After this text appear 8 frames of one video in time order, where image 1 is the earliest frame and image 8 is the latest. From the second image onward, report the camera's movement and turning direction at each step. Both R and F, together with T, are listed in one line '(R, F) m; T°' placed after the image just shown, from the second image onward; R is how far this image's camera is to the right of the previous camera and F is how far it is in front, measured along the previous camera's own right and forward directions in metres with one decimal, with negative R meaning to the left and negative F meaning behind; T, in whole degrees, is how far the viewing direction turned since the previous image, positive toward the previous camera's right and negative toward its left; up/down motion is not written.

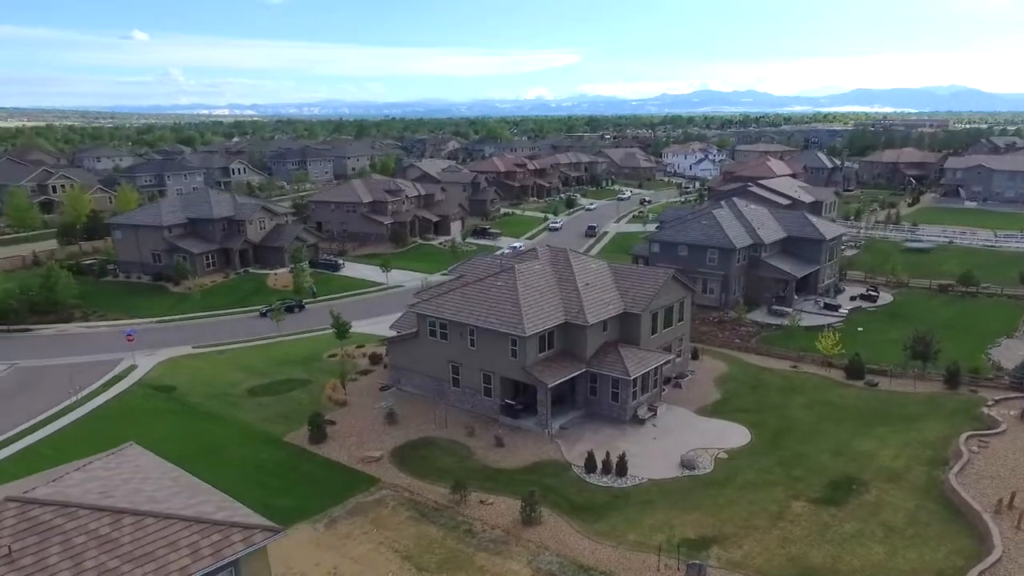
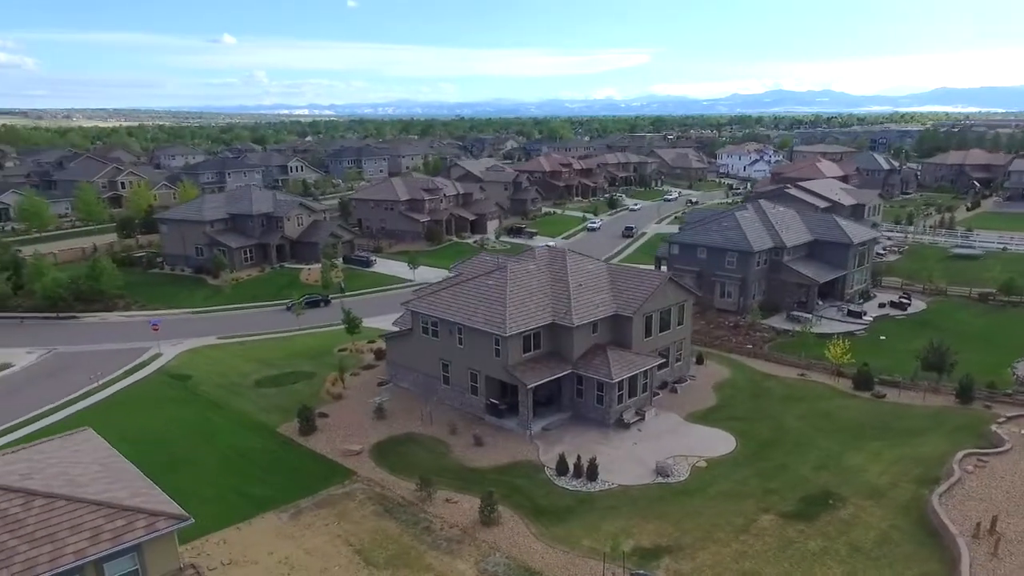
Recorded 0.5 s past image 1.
(+3.5, +0.3) m; -5°
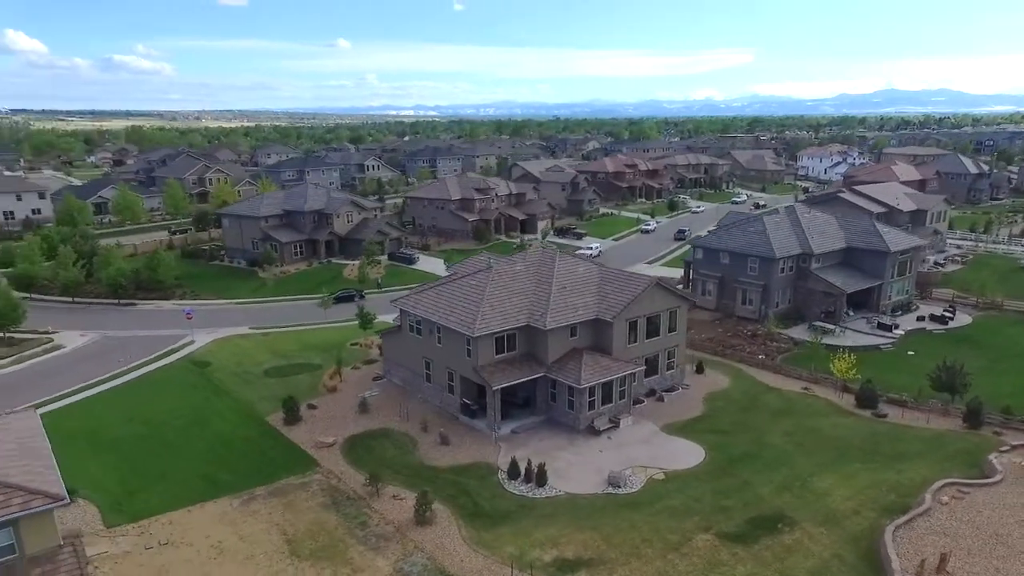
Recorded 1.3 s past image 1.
(+5.1, +0.7) m; -8°
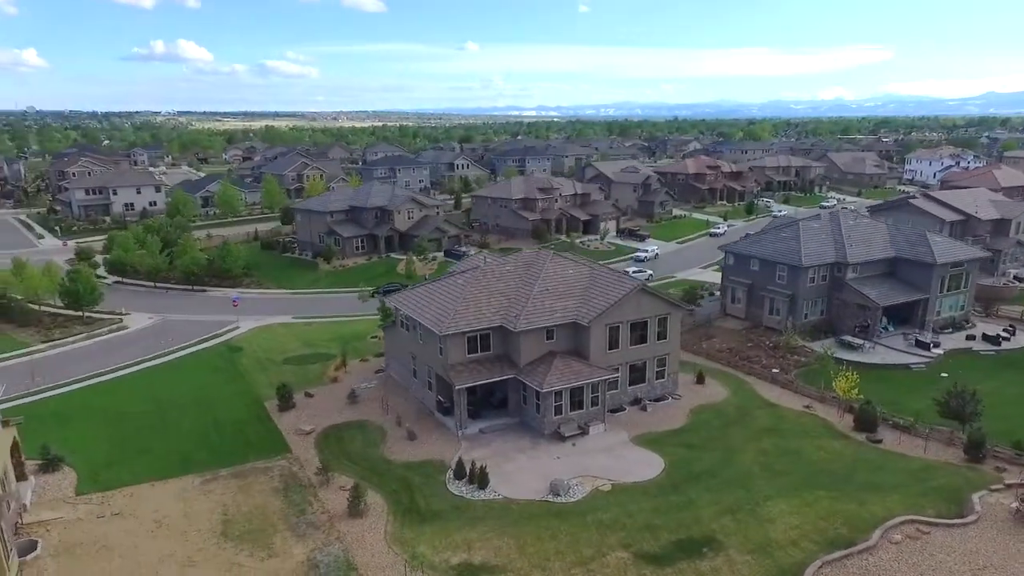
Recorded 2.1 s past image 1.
(+5.8, +0.9) m; -9°
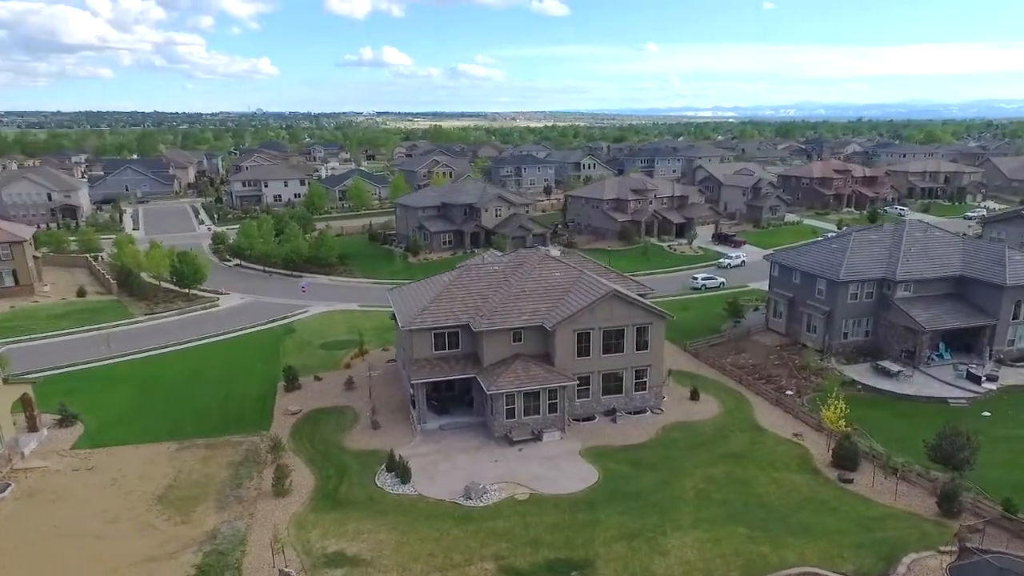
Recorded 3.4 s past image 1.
(+7.9, +1.4) m; -13°
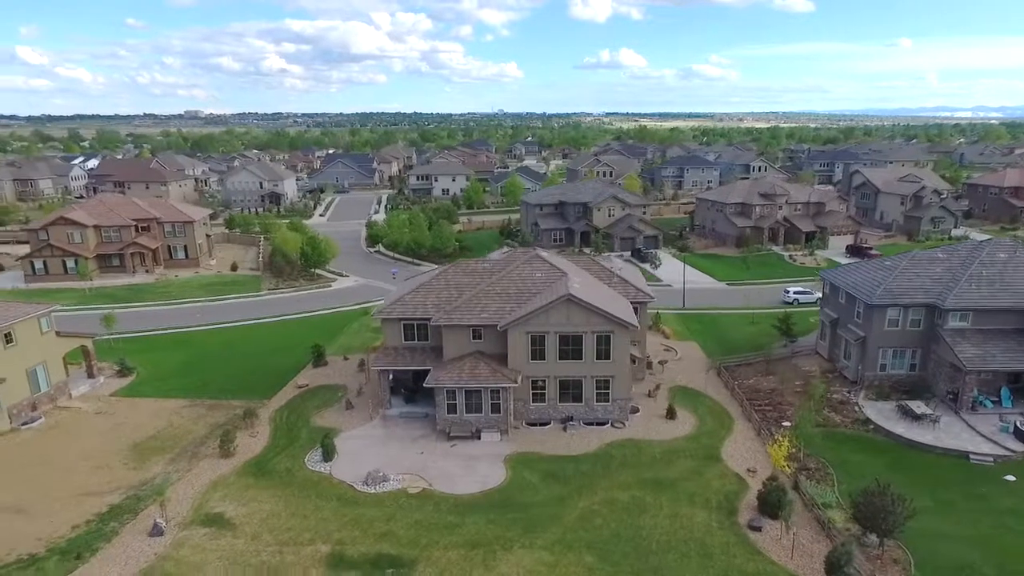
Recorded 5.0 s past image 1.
(+9.7, +1.9) m; -16°
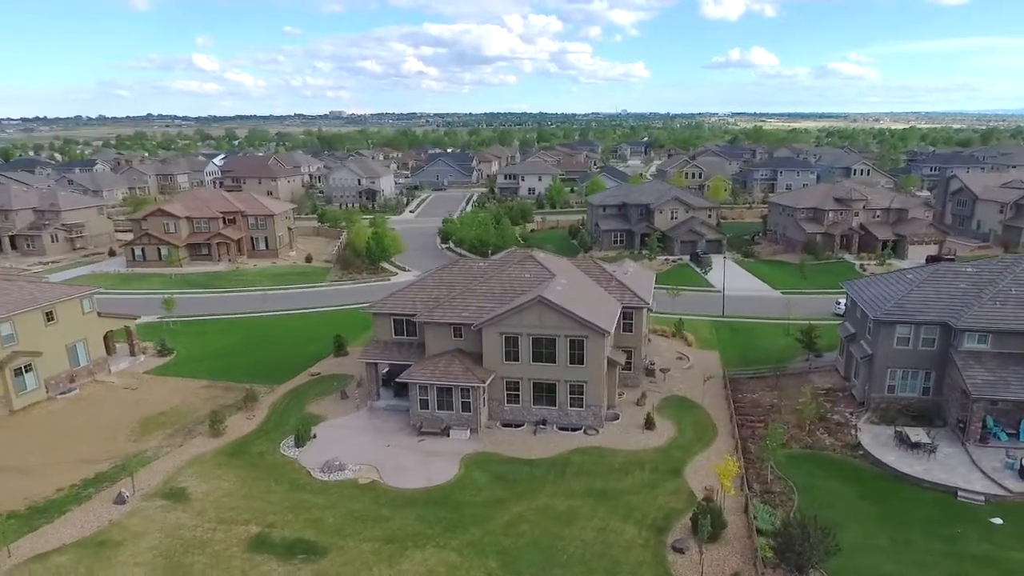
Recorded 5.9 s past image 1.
(+5.2, +0.5) m; -9°
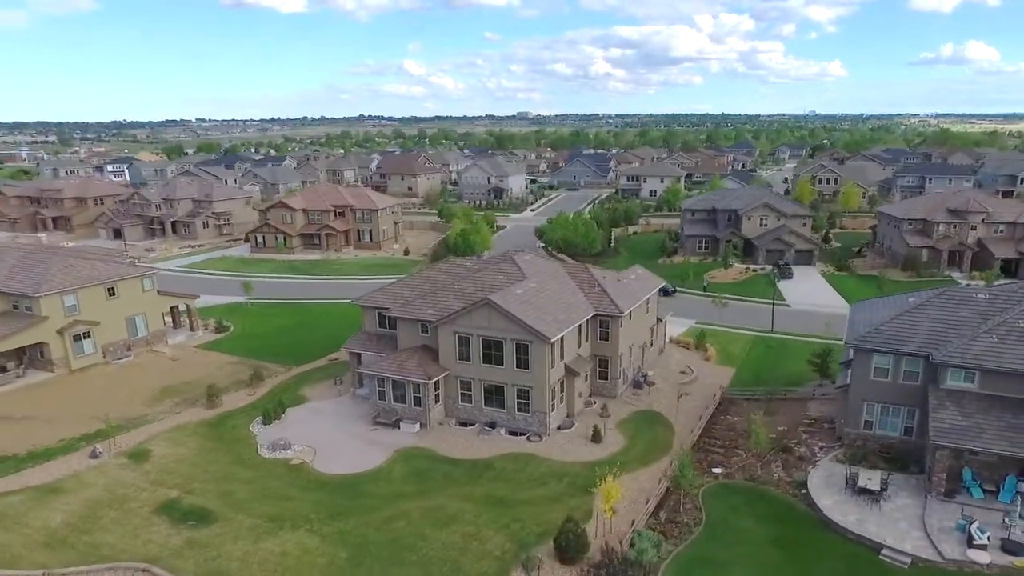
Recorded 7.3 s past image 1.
(+7.9, +0.9) m; -13°
